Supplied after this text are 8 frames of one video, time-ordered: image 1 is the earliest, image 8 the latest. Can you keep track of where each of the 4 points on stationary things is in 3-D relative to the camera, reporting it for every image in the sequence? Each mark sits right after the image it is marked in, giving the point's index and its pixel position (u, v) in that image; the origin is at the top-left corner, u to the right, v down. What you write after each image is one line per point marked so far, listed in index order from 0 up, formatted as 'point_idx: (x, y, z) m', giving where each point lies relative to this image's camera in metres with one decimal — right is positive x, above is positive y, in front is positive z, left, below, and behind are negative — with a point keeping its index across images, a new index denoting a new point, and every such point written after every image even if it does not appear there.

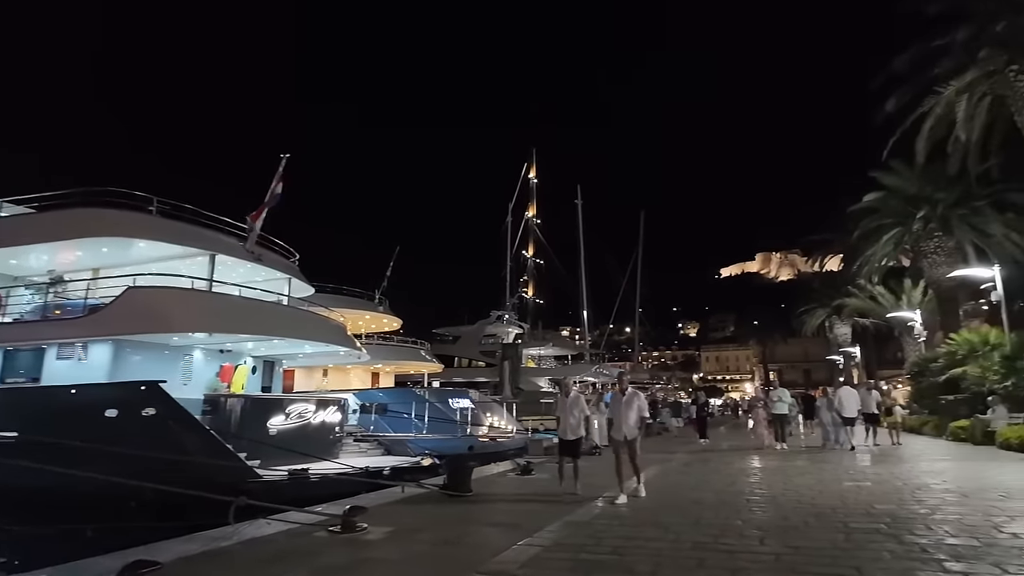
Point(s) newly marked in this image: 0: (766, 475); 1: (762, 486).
0: (+4.5, -3.3, +11.6) m
1: (+3.8, -3.1, +10.1) m
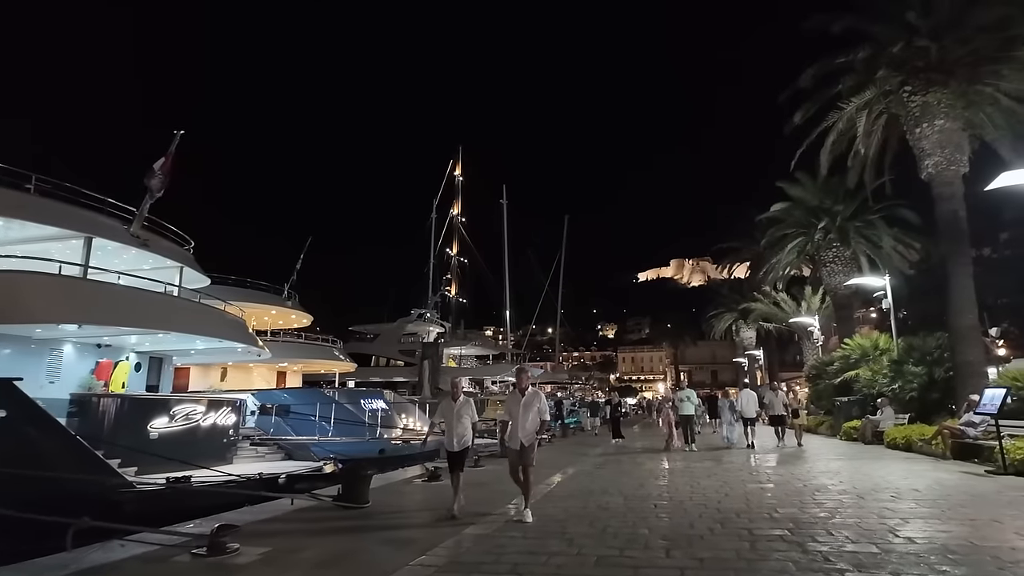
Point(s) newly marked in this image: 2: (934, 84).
0: (+2.9, -3.4, +11.6) m
1: (+2.4, -3.1, +10.1) m
2: (+10.9, +5.3, +16.9) m
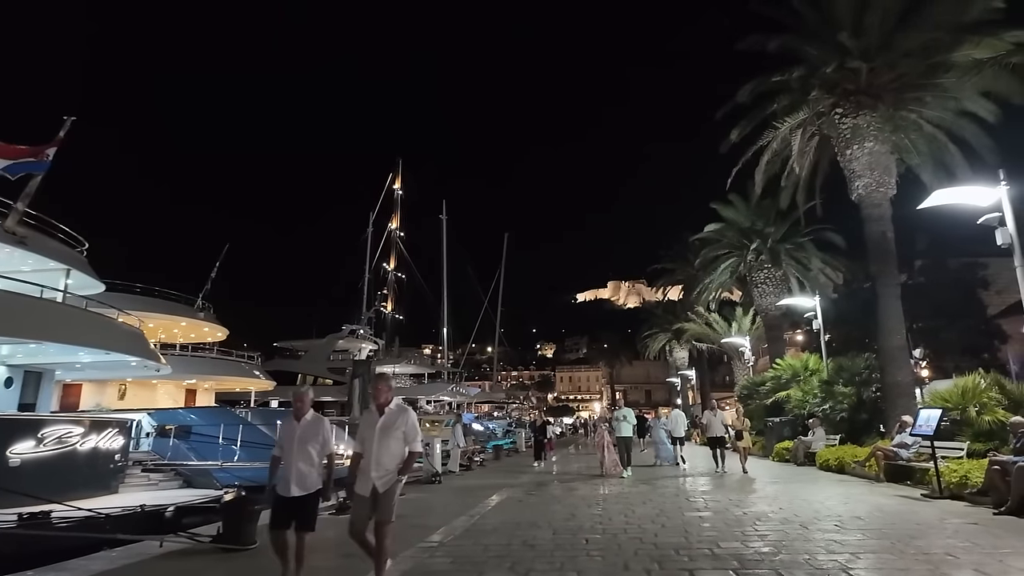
0: (+1.6, -3.6, +10.8) m
1: (+1.3, -3.3, +9.3) m
2: (+9.2, +4.8, +17.1) m
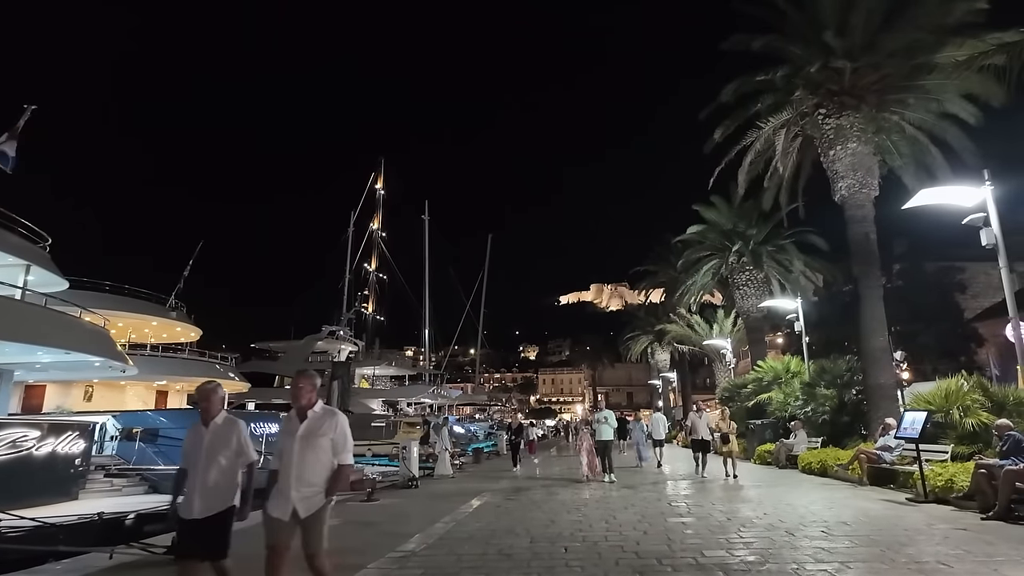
0: (+1.2, -3.6, +10.5) m
1: (+0.9, -3.3, +8.9) m
2: (+8.8, +4.7, +17.0) m
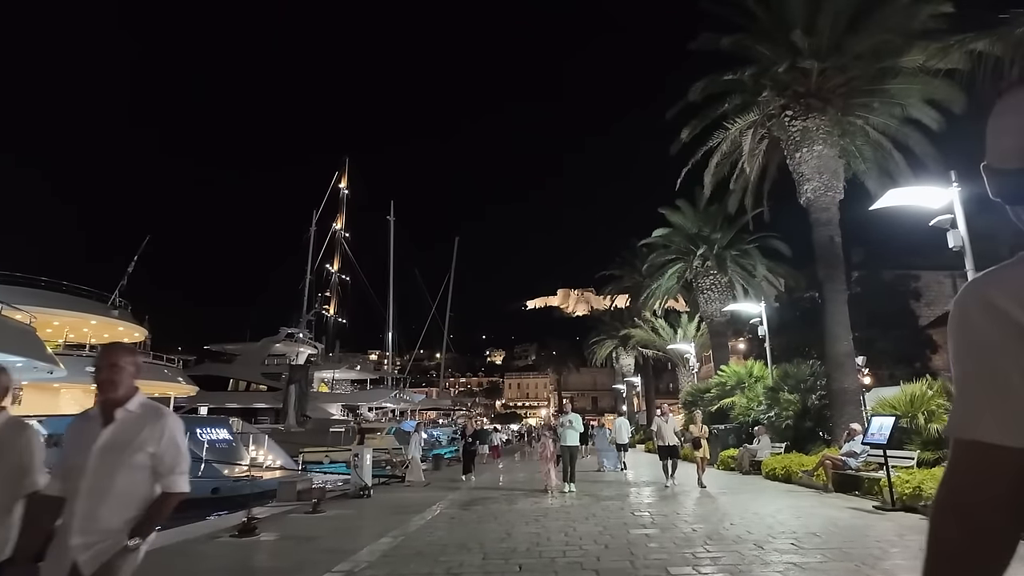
0: (+0.5, -3.5, +9.9) m
1: (+0.3, -3.2, +8.3) m
2: (+7.8, +4.6, +16.9) m
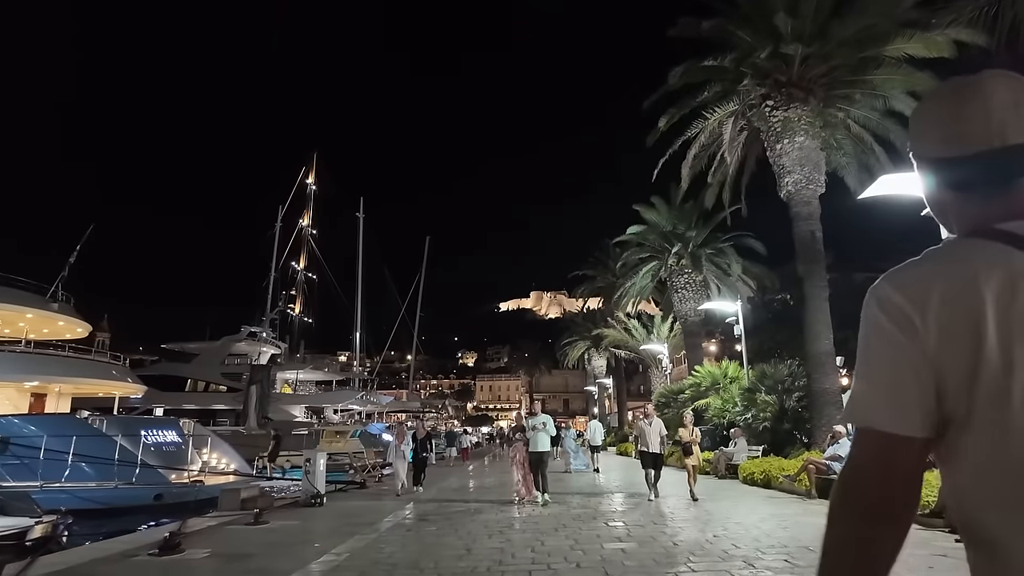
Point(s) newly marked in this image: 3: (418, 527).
0: (0.0, -3.4, +9.0) m
1: (-0.1, -3.0, +7.4) m
2: (+7.1, +4.7, +16.3) m
3: (-1.4, -3.6, +9.8) m
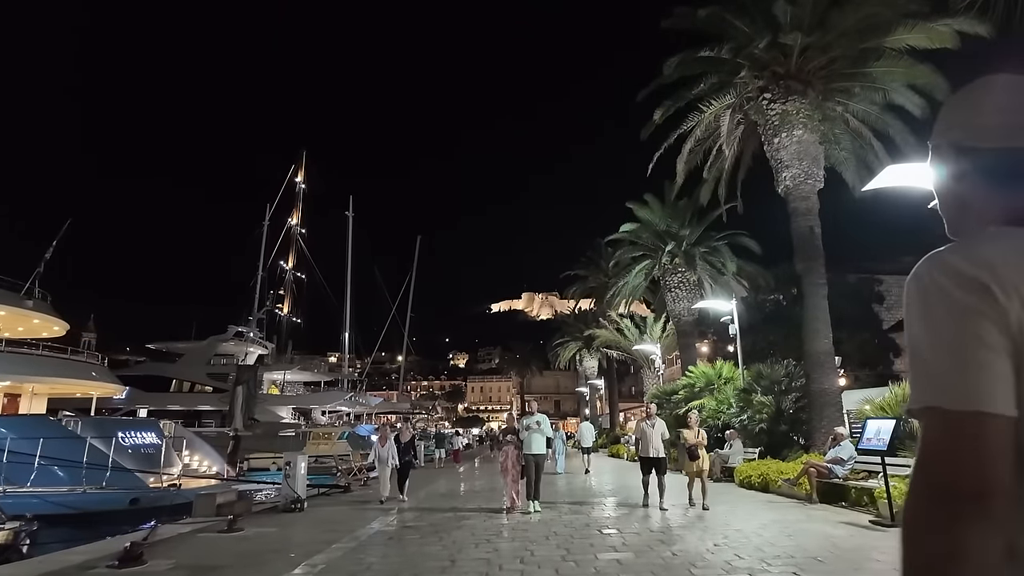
0: (-0.1, -3.3, +8.4) m
1: (-0.3, -3.0, +6.8) m
2: (+6.8, +4.8, +15.8) m
3: (-1.6, -3.5, +9.2) m
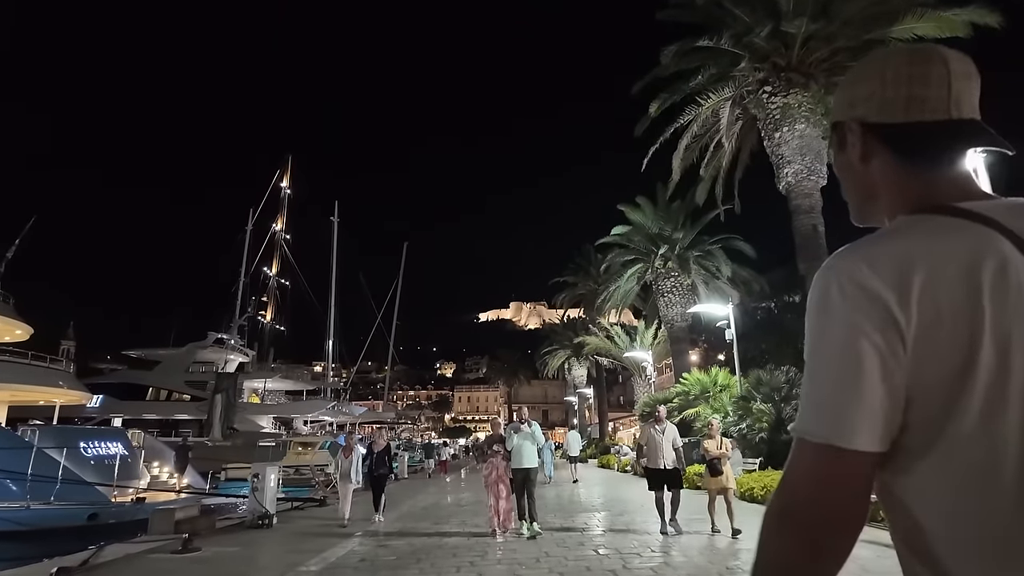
0: (-0.3, -3.2, +7.5) m
1: (-0.4, -2.8, +5.9) m
2: (+6.6, +4.7, +15.1) m
3: (-1.7, -3.4, +8.3) m
